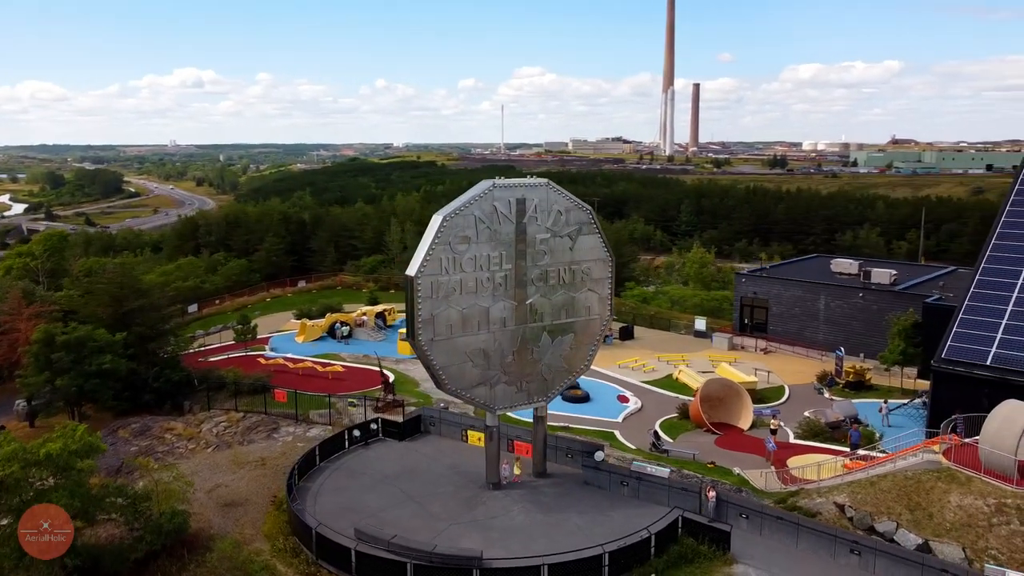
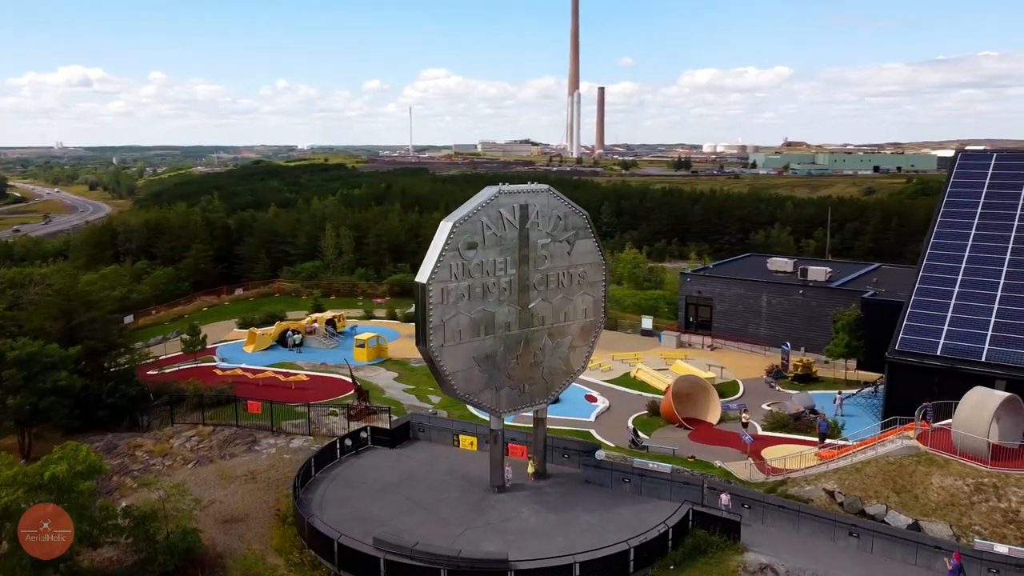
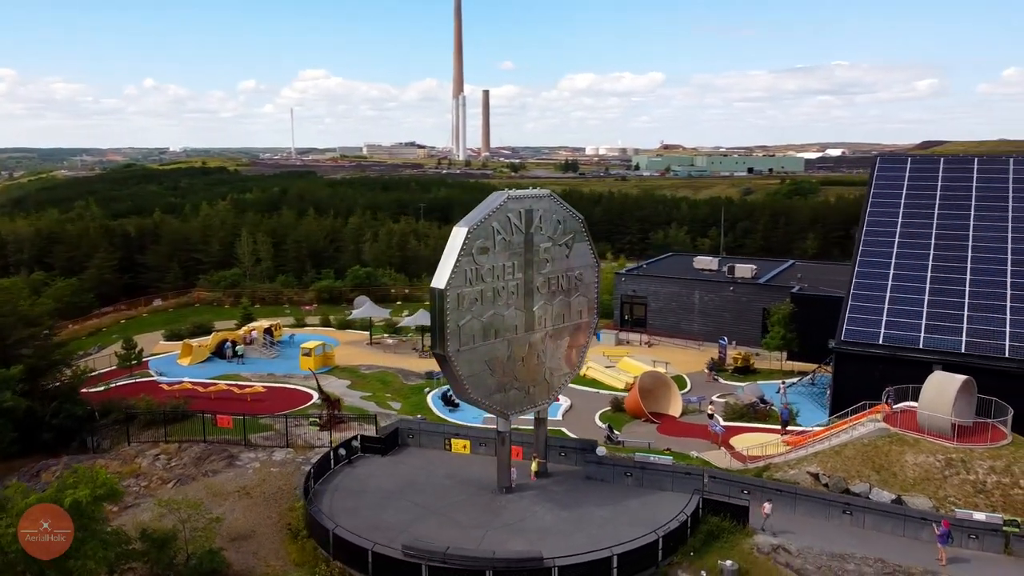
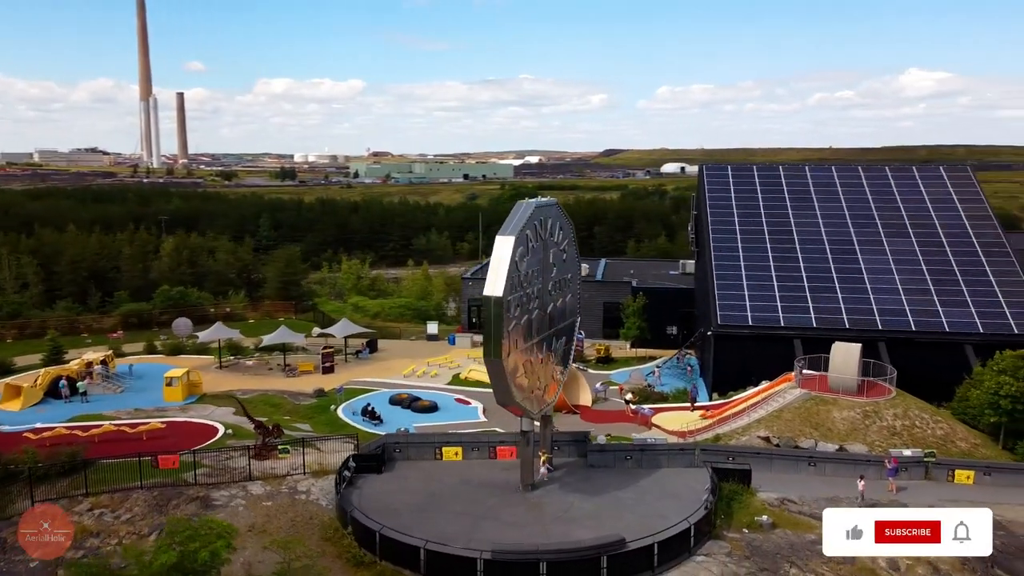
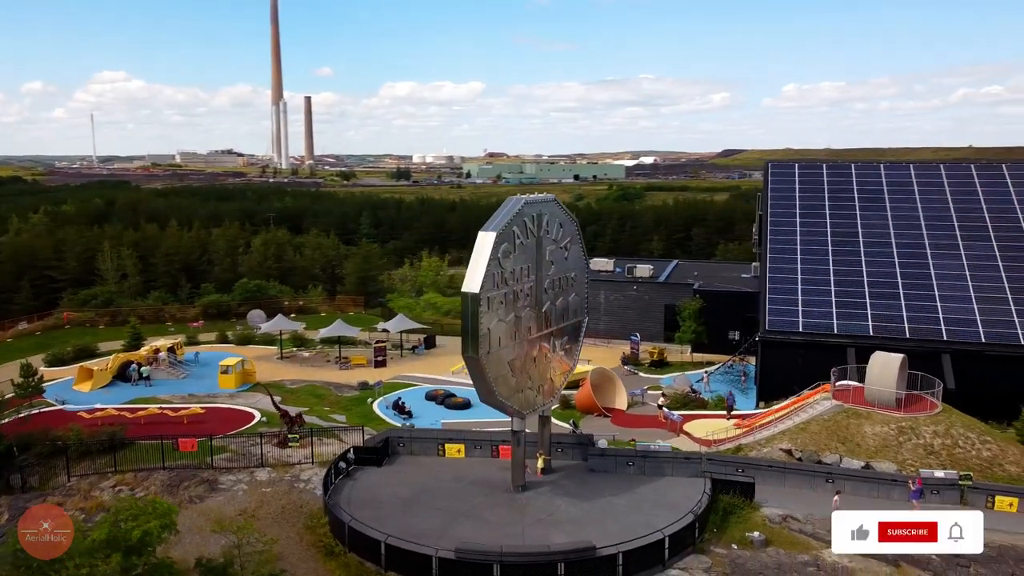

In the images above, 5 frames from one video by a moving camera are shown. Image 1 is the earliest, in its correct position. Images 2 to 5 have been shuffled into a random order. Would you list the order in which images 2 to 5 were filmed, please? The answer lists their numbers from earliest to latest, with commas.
2, 3, 5, 4
